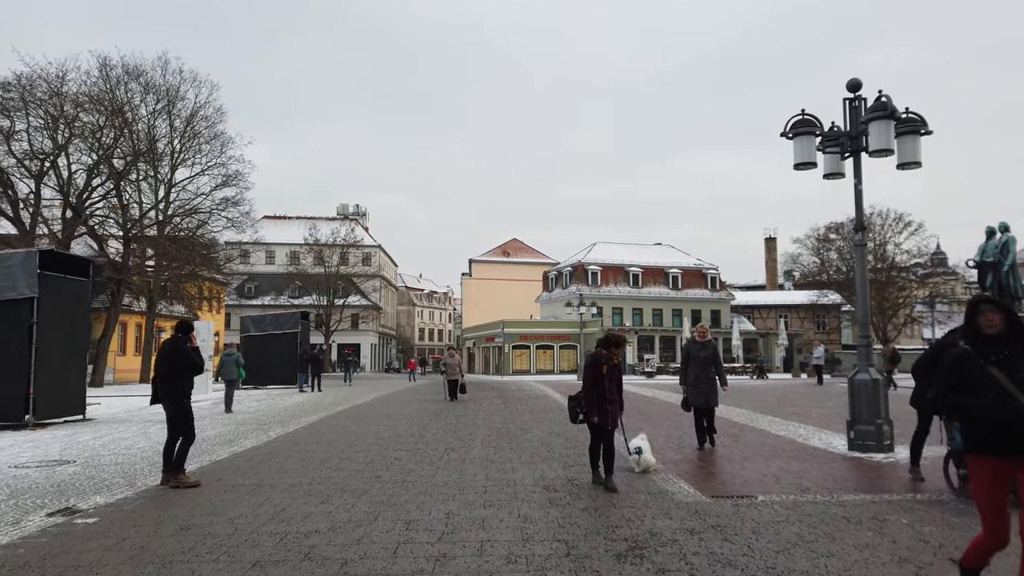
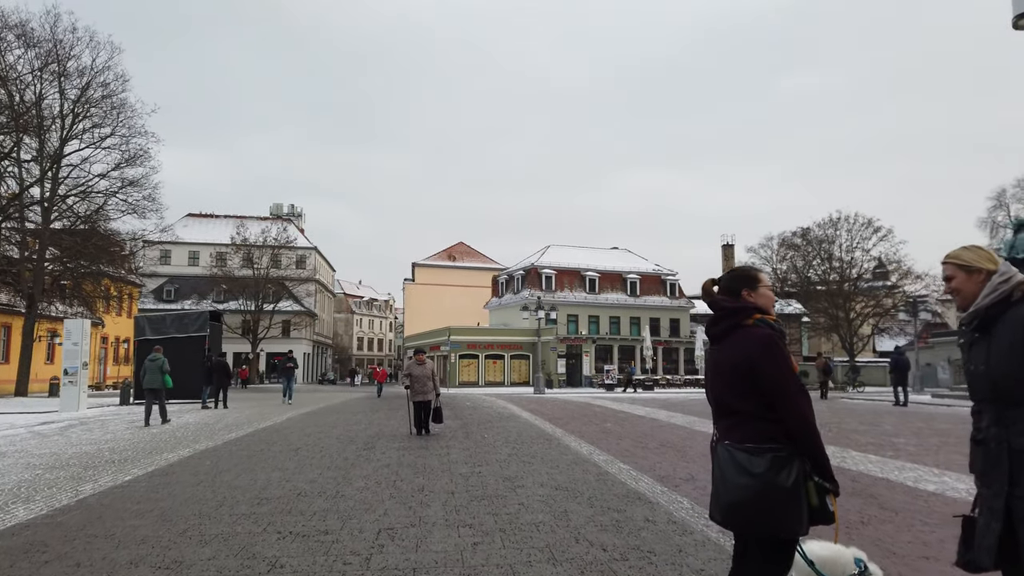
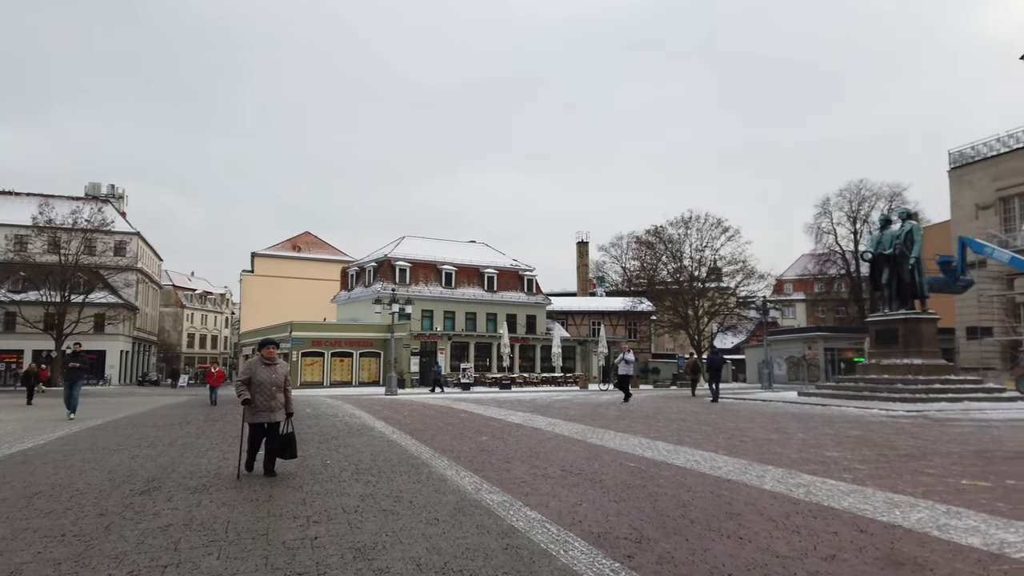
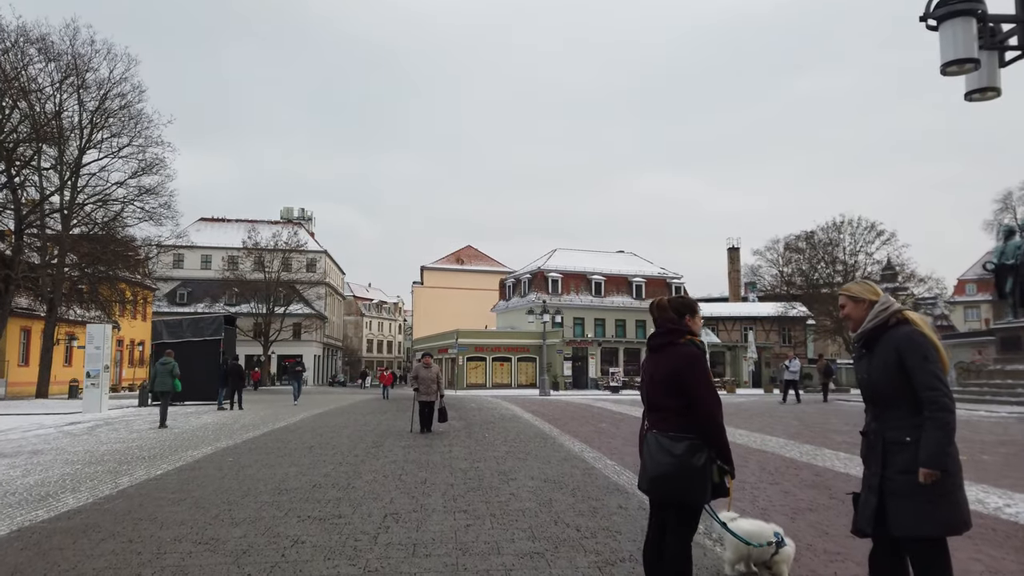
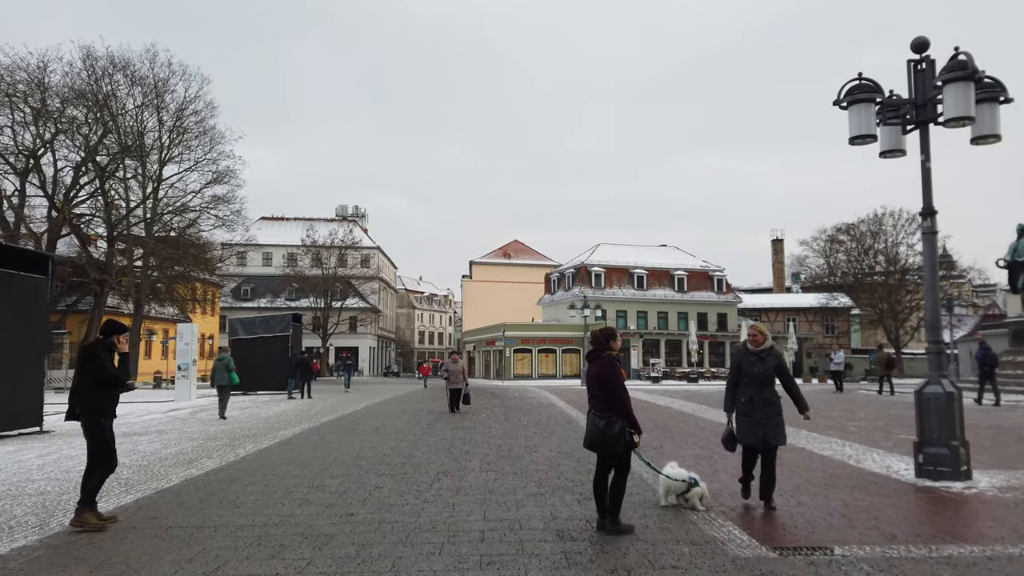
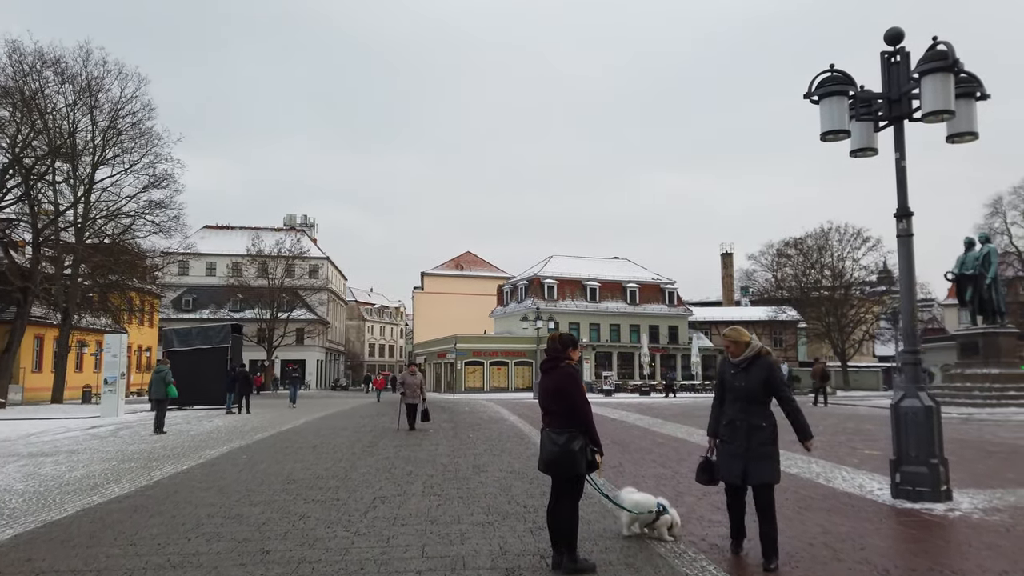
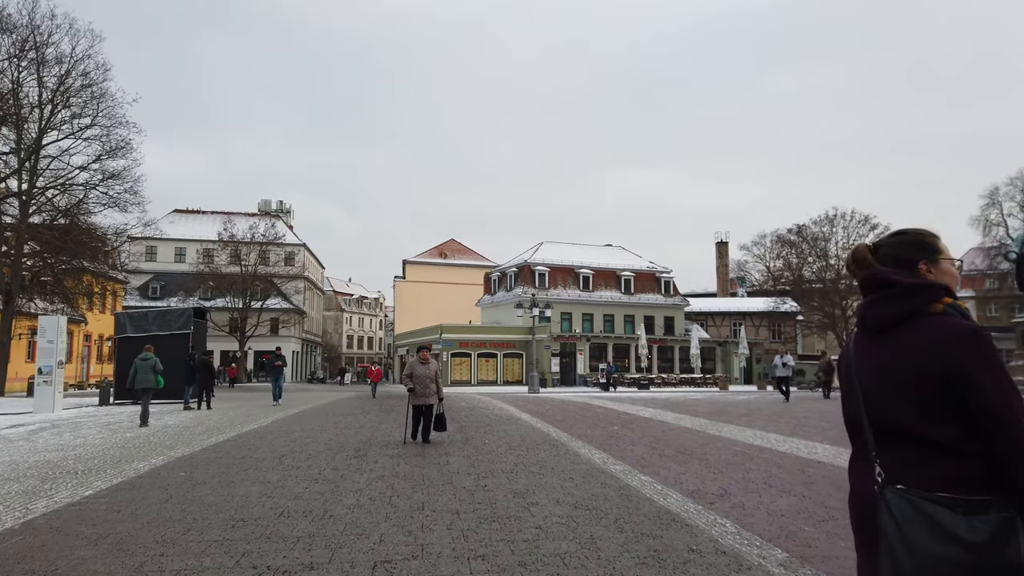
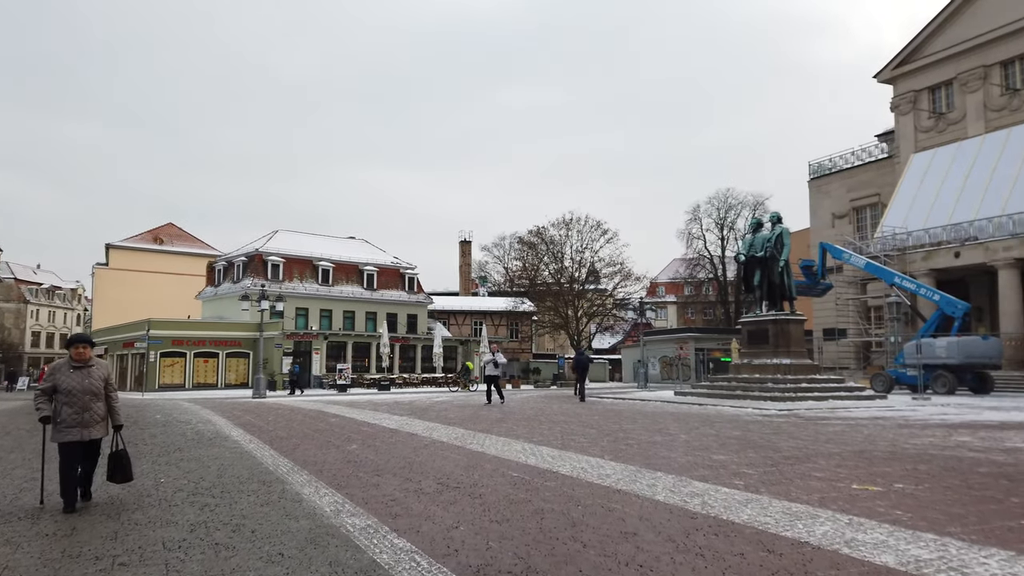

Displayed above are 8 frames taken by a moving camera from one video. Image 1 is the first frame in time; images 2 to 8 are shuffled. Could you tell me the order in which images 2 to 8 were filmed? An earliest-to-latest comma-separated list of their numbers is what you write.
5, 6, 4, 2, 7, 3, 8
